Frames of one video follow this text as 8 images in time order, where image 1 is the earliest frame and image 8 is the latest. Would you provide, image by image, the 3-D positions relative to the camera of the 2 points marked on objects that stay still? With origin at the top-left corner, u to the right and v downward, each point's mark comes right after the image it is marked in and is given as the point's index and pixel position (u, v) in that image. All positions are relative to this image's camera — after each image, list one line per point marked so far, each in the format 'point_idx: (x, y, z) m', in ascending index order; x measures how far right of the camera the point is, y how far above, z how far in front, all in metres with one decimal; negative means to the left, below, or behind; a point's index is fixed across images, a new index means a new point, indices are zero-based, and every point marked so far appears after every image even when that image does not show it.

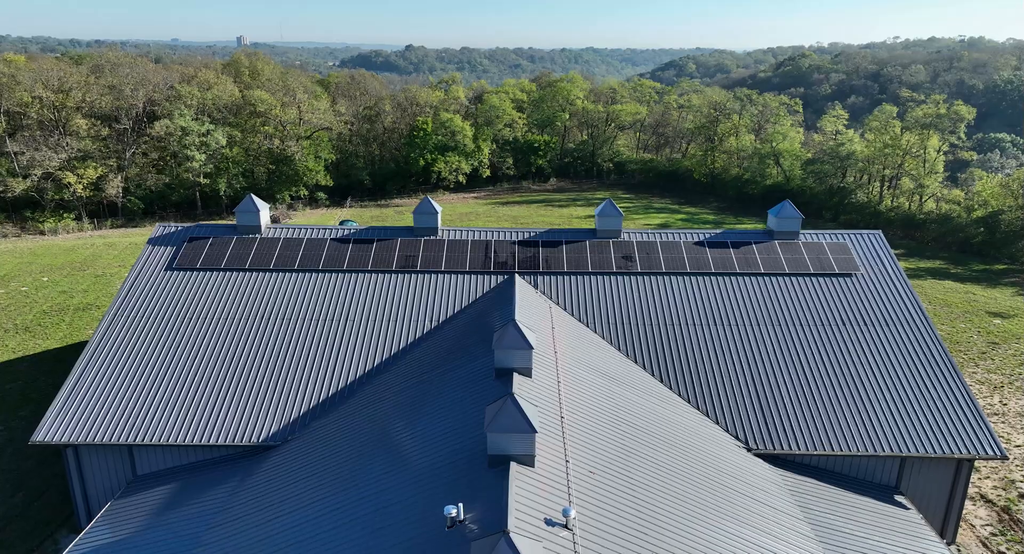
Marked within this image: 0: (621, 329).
0: (+3.4, -1.6, +19.8) m
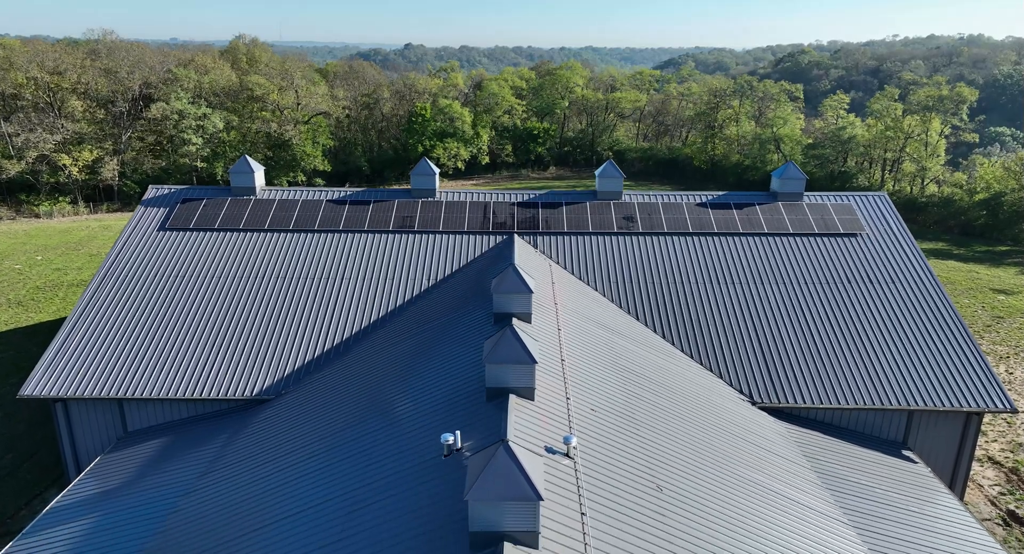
0: (+3.4, -0.3, +19.4) m
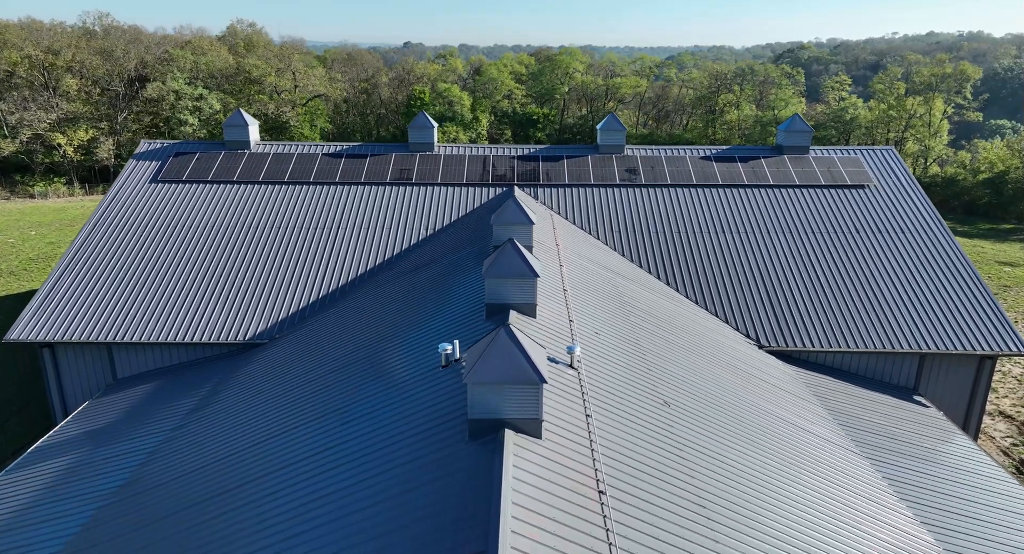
0: (+3.4, +1.3, +18.9) m
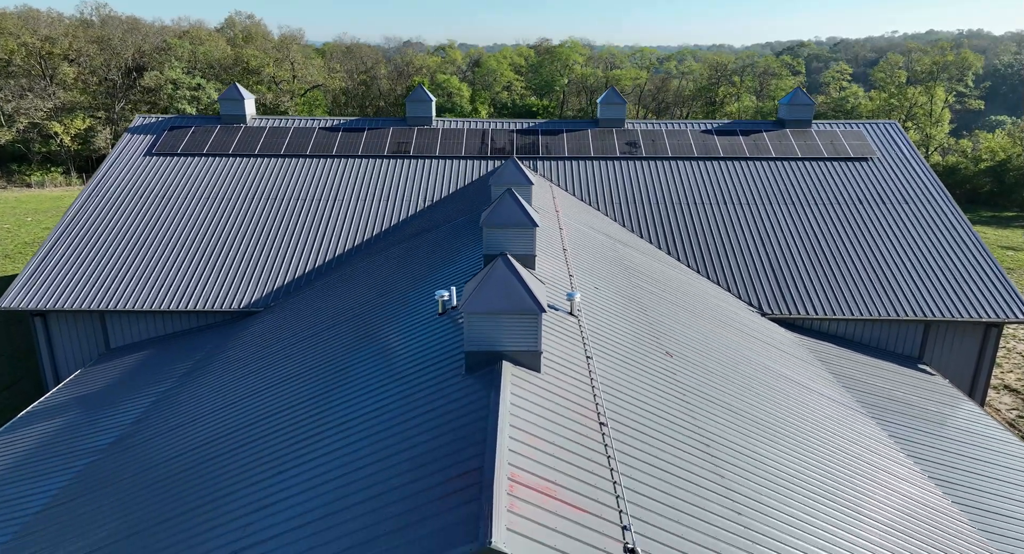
0: (+3.4, +2.1, +18.7) m
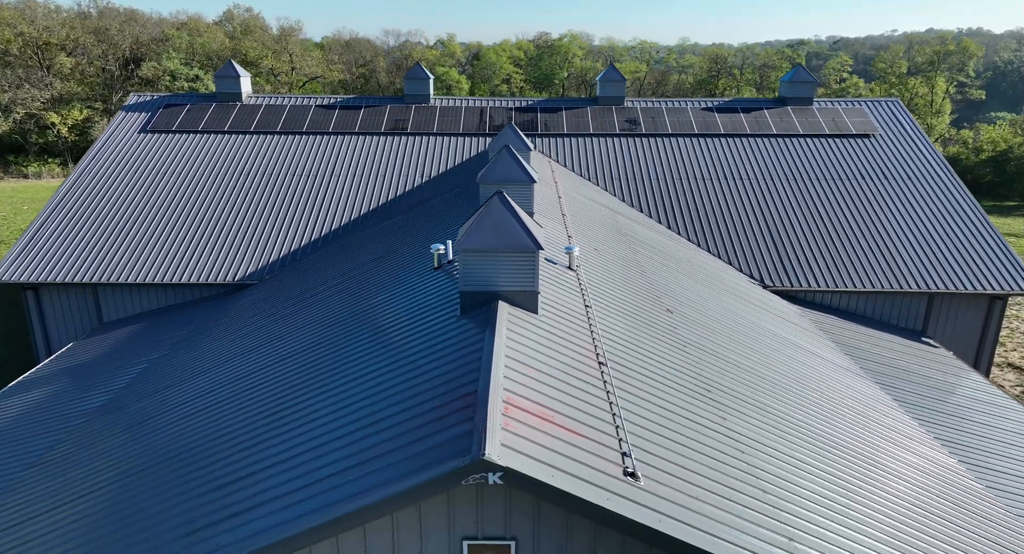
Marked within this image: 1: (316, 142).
0: (+3.3, +2.8, +18.5) m
1: (-6.2, +4.3, +19.8) m
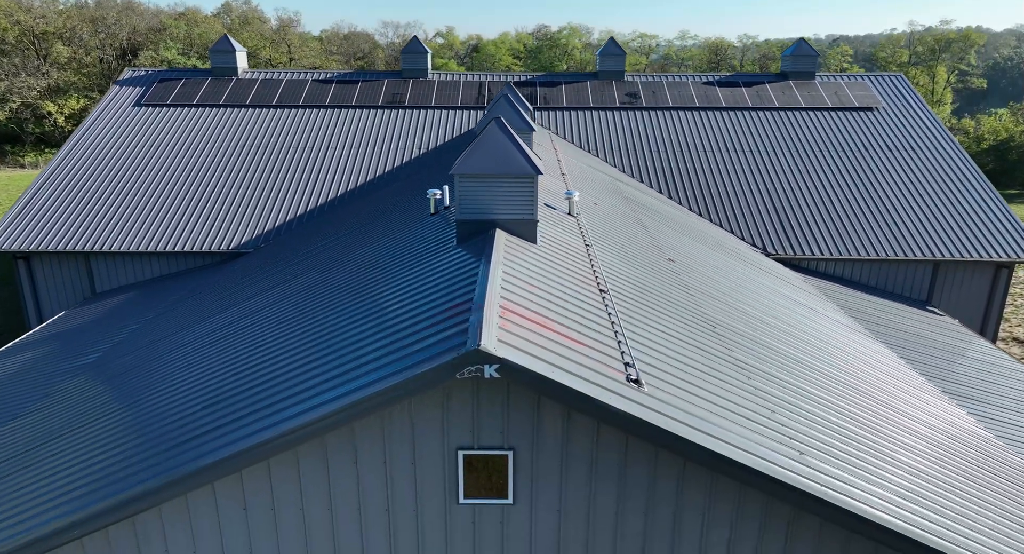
0: (+3.3, +3.6, +18.3) m
1: (-6.3, +5.1, +19.6) m
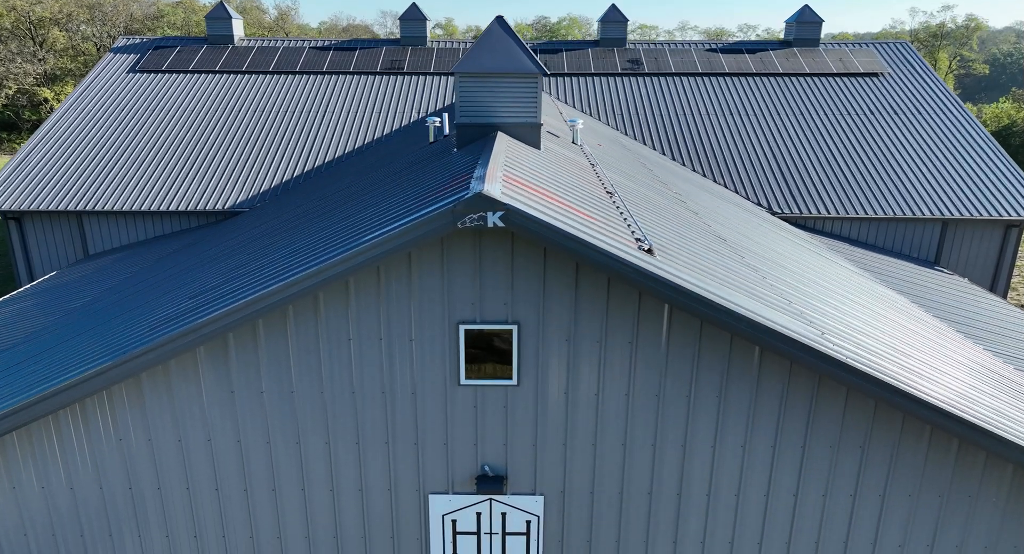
0: (+3.3, +4.6, +18.0) m
1: (-6.2, +6.0, +19.3) m
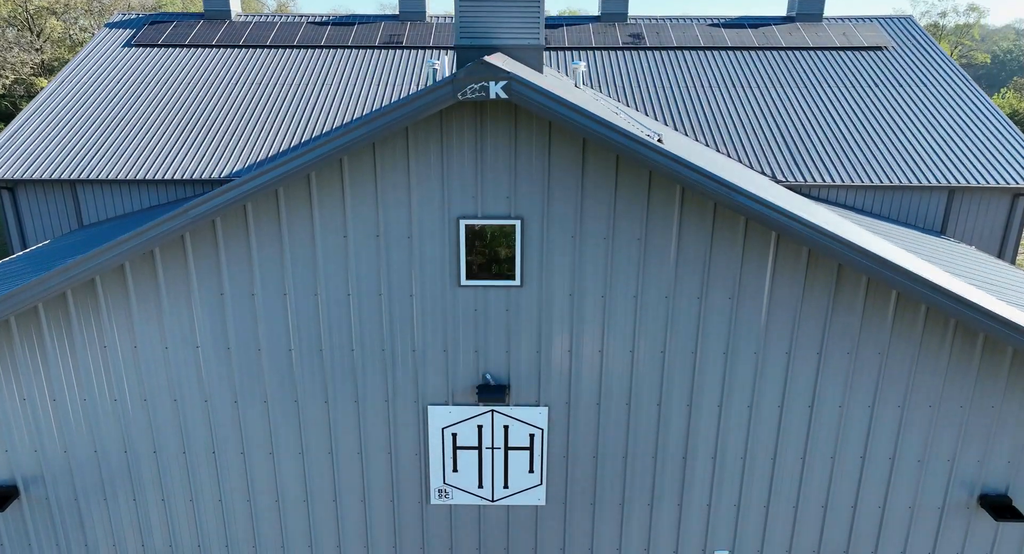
0: (+3.3, +5.3, +17.8) m
1: (-6.2, +6.8, +19.1) m
